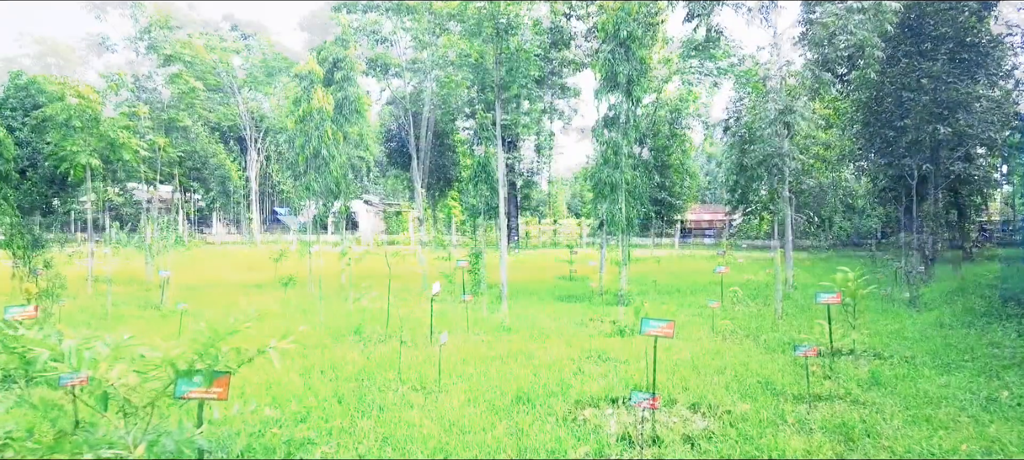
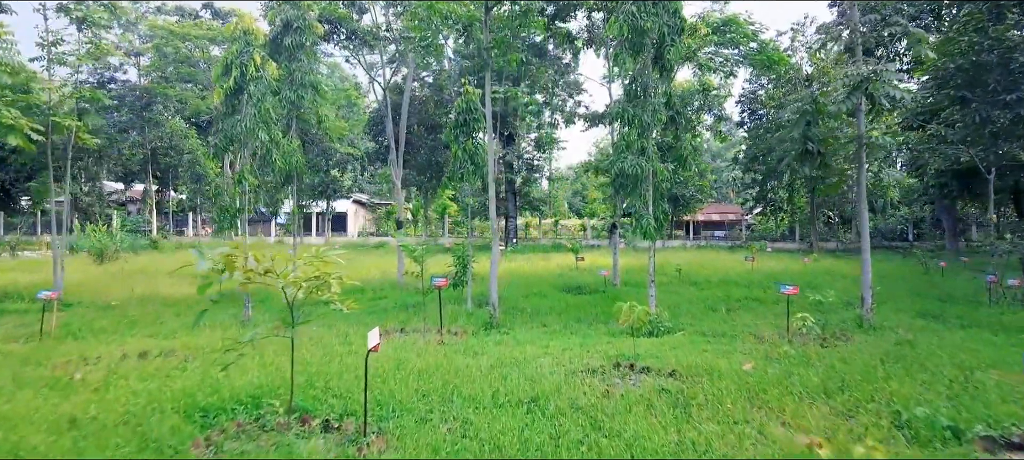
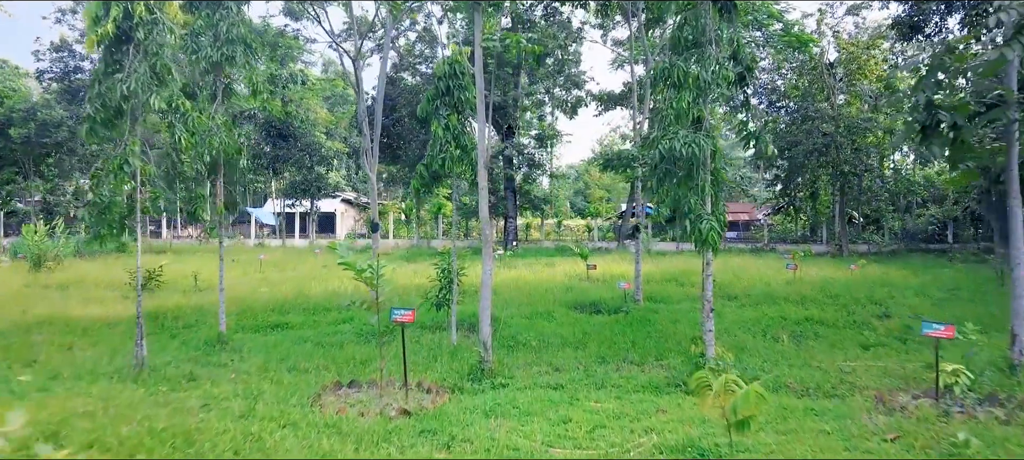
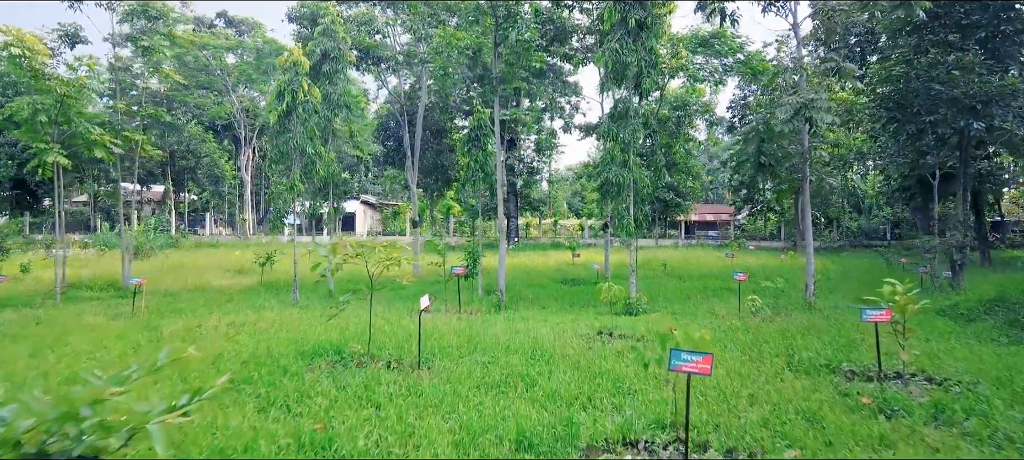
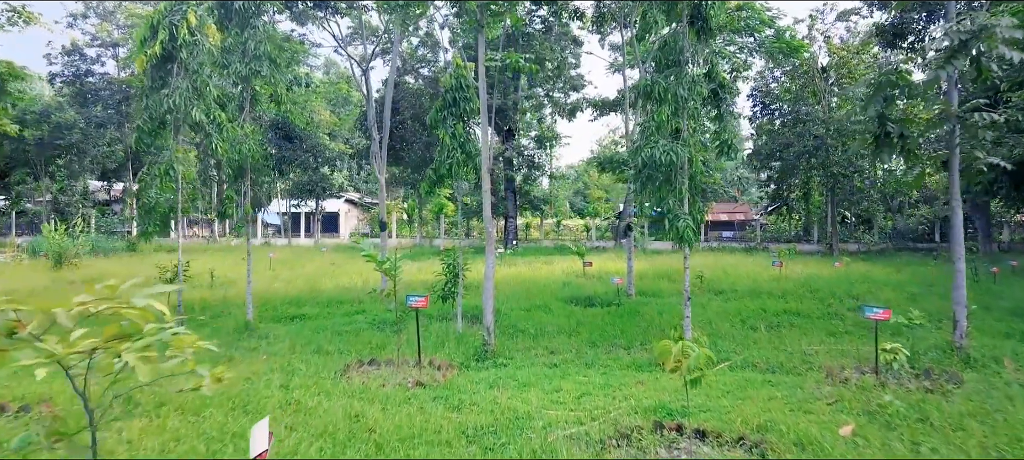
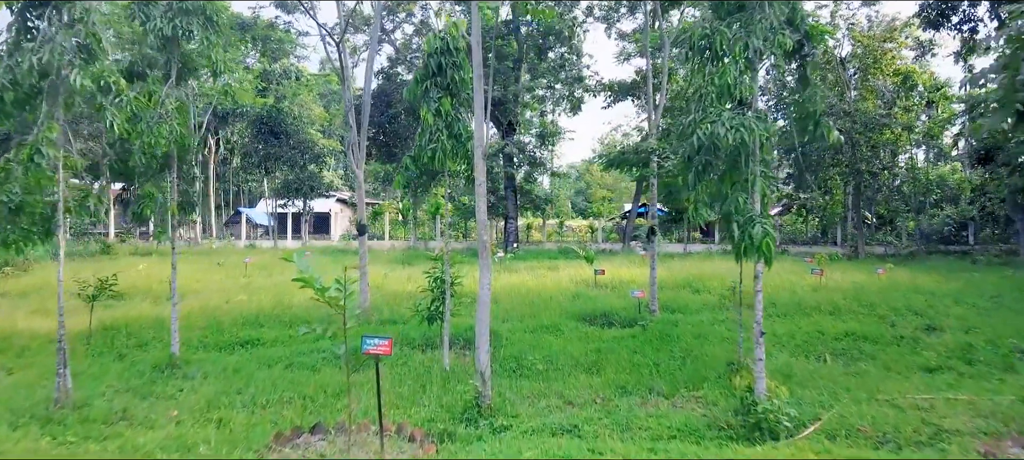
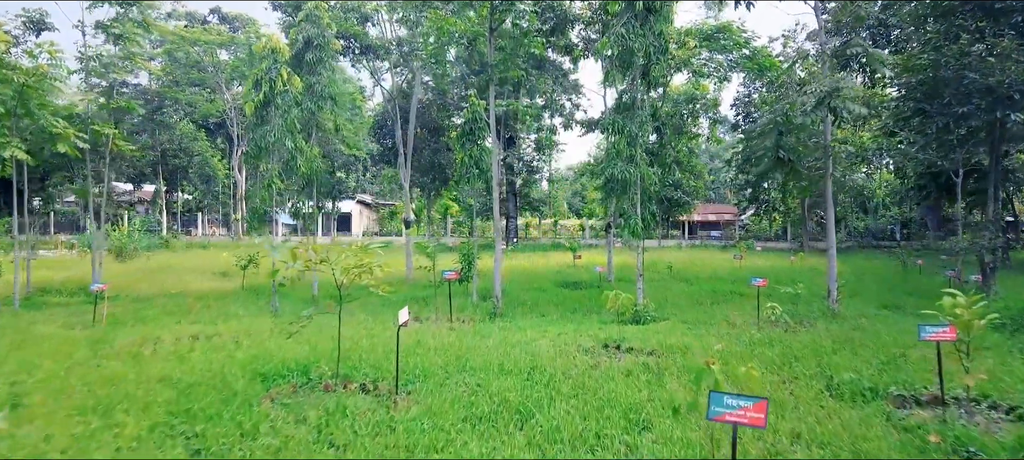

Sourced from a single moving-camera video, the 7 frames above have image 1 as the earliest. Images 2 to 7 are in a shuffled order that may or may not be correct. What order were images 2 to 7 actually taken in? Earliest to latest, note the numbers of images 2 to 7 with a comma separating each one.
4, 7, 2, 5, 3, 6
